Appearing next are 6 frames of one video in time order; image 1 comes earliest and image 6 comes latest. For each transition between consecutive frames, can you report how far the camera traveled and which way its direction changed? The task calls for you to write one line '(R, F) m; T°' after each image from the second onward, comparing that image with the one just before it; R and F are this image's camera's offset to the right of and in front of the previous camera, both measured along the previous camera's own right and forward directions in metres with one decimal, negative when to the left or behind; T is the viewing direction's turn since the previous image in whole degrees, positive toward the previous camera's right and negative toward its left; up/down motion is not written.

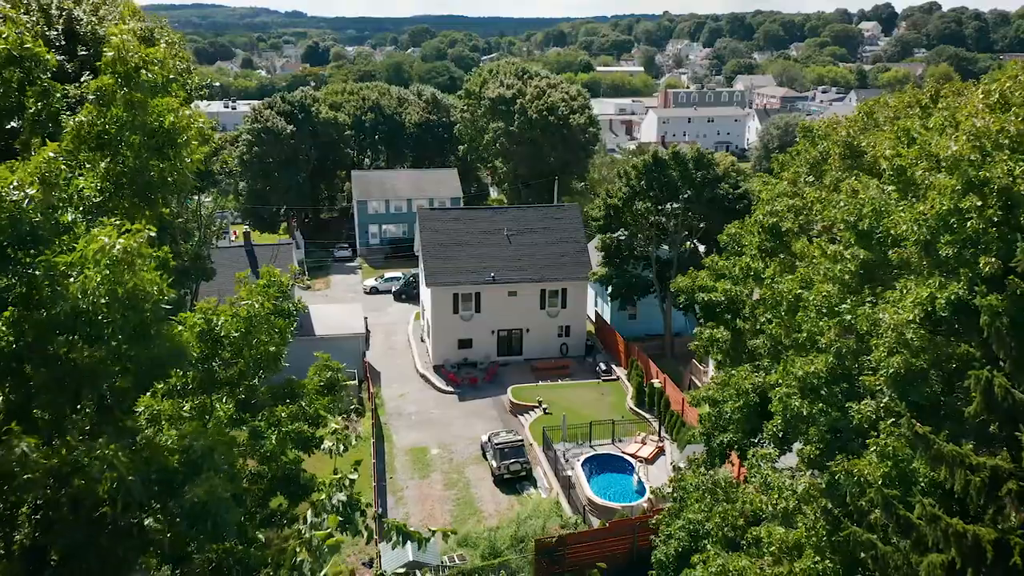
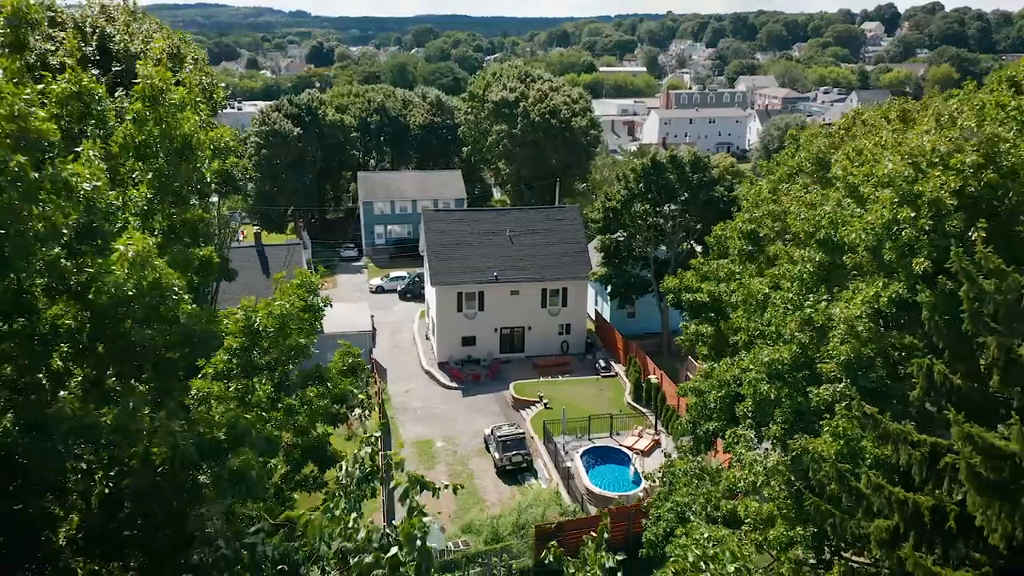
(0.0, -1.2) m; 0°
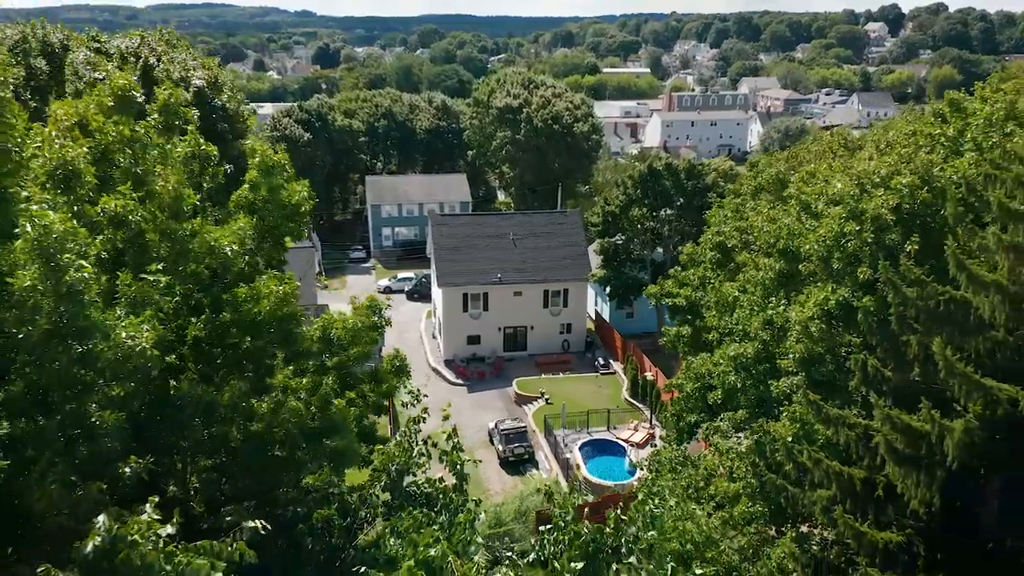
(+0.1, -1.7) m; 0°
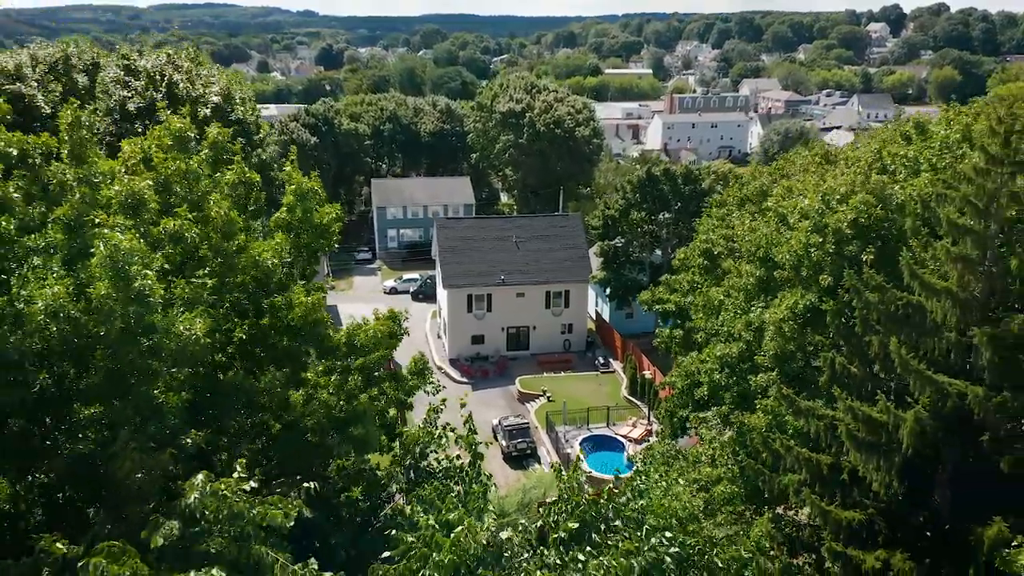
(0.0, -1.3) m; 0°
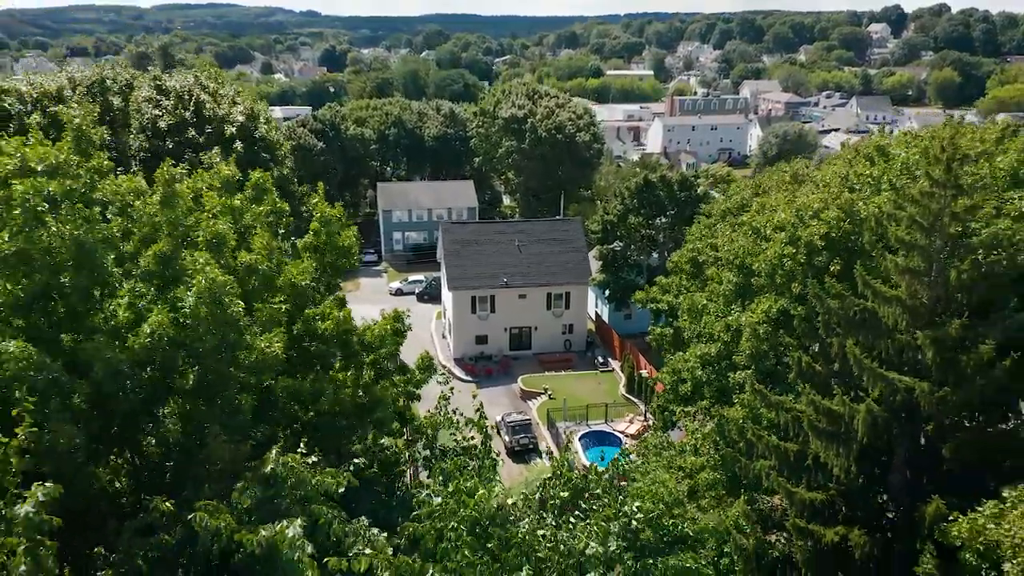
(0.0, -1.6) m; 0°
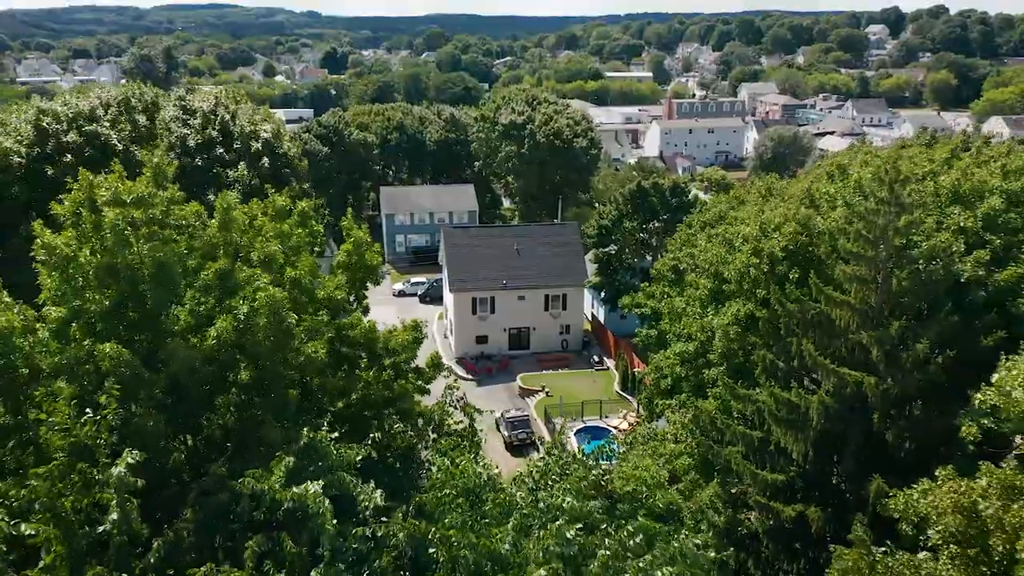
(+0.1, -1.7) m; 0°
